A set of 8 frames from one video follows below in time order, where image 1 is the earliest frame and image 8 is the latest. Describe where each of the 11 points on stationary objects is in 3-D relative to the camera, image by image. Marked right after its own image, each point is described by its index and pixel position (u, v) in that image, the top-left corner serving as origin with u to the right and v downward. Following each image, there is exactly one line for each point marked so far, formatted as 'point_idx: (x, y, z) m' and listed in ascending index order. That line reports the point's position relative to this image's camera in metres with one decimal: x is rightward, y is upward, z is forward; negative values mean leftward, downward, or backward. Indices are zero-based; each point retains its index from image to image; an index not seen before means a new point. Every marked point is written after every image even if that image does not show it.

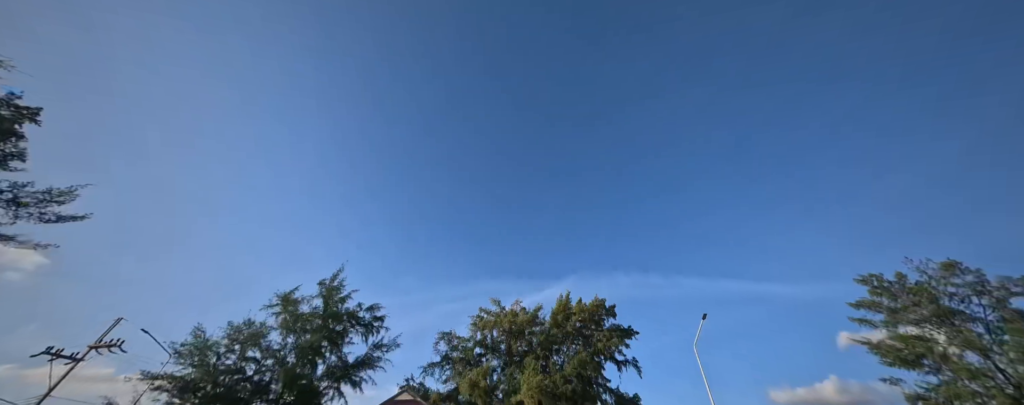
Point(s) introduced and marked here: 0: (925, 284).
0: (+19.2, -3.8, +14.8) m
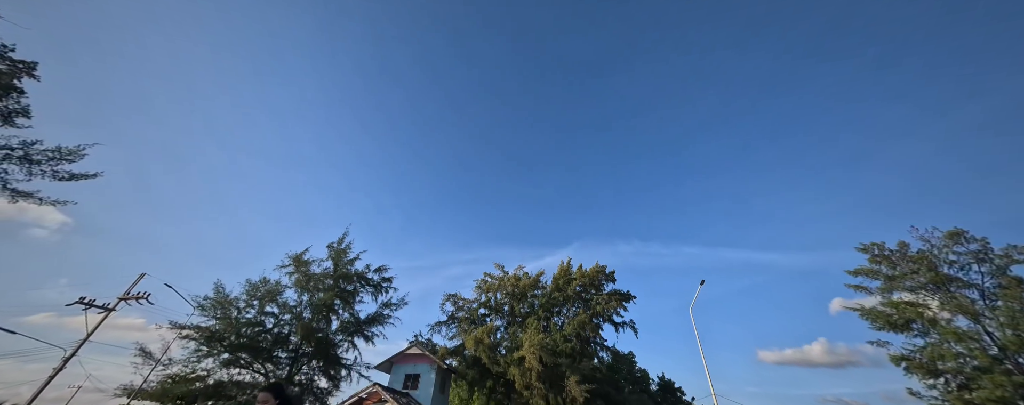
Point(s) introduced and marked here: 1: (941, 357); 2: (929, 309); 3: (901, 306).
0: (+19.8, -2.4, +15.3) m
1: (+18.2, -6.7, +13.7) m
2: (+19.0, -4.9, +14.5) m
3: (+18.2, -4.9, +15.0) m
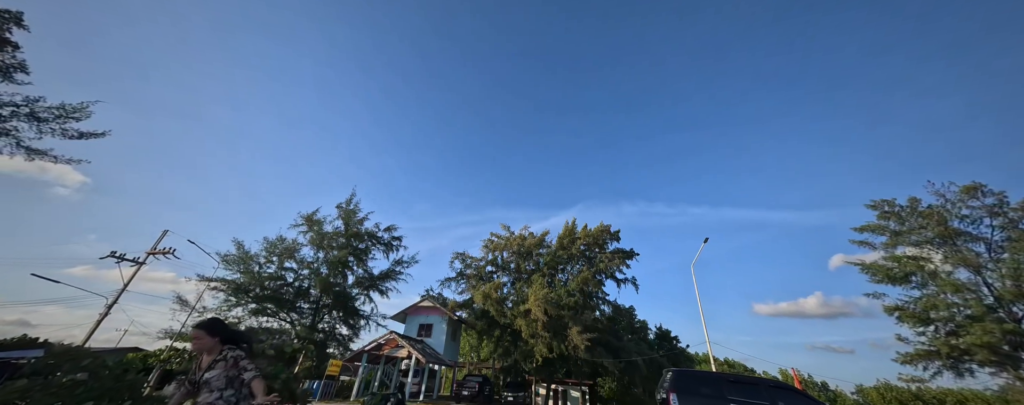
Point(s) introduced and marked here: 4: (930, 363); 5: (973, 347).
0: (+20.7, -0.3, +15.5) m
1: (+19.1, -4.8, +14.5) m
2: (+19.8, -2.9, +15.1) m
3: (+19.0, -2.8, +15.6) m
4: (+19.3, -7.5, +14.9) m
5: (+19.1, -6.0, +13.3) m
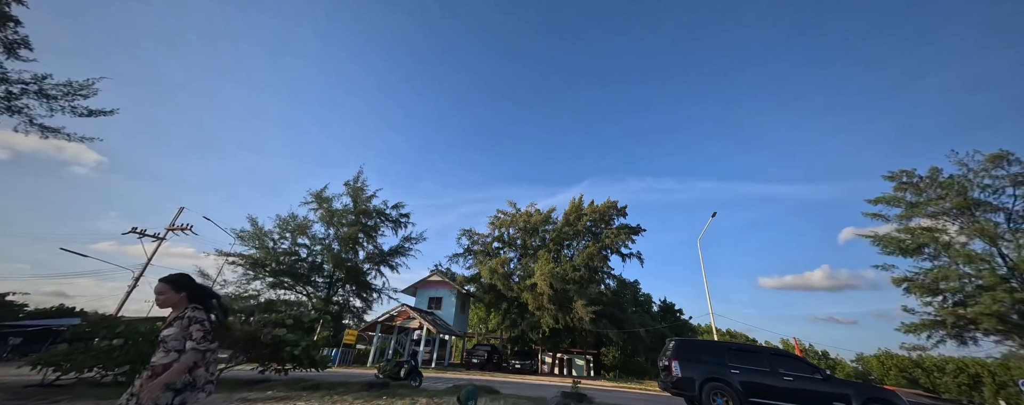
0: (+21.3, +1.1, +15.3) m
1: (+19.7, -3.4, +14.5) m
2: (+20.5, -1.5, +15.0) m
3: (+19.6, -1.4, +15.5) m
4: (+20.0, -6.1, +15.2) m
5: (+19.7, -4.8, +13.4) m
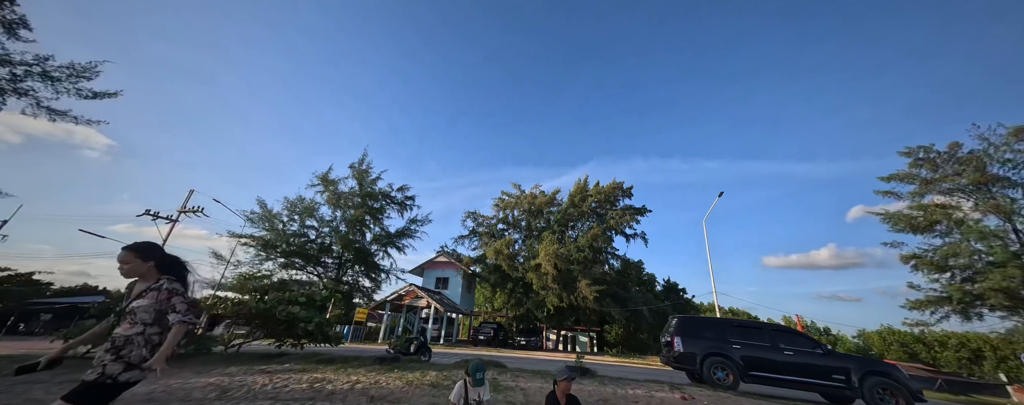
0: (+21.6, +2.3, +15.0) m
1: (+20.0, -2.3, +14.5) m
2: (+20.8, -0.4, +14.8) m
3: (+20.0, -0.3, +15.4) m
4: (+20.3, -5.0, +15.3) m
5: (+20.0, -3.8, +13.5) m
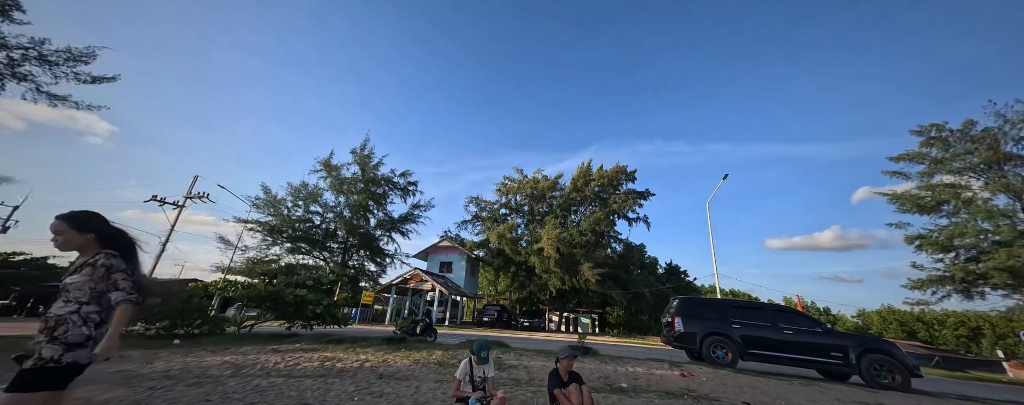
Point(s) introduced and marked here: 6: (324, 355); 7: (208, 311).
0: (+21.7, +3.2, +14.7) m
1: (+20.1, -1.4, +14.5) m
2: (+20.9, +0.6, +14.7) m
3: (+20.1, +0.7, +15.2) m
4: (+20.5, -4.1, +15.4) m
5: (+20.1, -2.9, +13.5) m
6: (-7.1, -5.8, +12.1) m
7: (-11.8, -4.3, +12.5) m
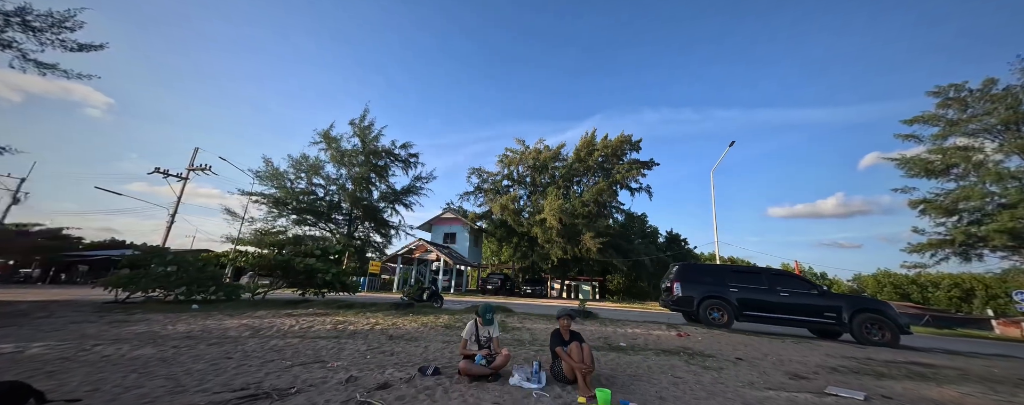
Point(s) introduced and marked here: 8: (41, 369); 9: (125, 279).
0: (+21.8, +4.9, +14.3) m
1: (+20.3, +0.2, +14.4) m
2: (+21.0, +2.2, +14.5) m
3: (+20.2, +2.4, +15.0) m
4: (+20.6, -2.3, +15.6) m
5: (+20.2, -1.3, +13.6) m
6: (-6.9, -4.6, +12.6) m
7: (-11.7, -3.1, +13.0) m
8: (-8.9, -3.2, +6.1) m
9: (-13.7, -2.7, +11.4) m
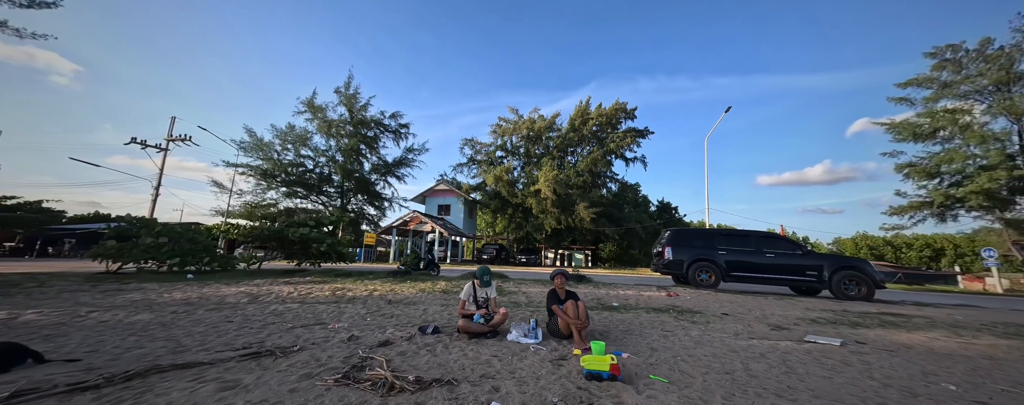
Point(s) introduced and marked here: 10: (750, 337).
0: (+21.5, +6.6, +14.2) m
1: (+20.0, +2.0, +14.8) m
2: (+20.7, +4.0, +14.7) m
3: (+19.9, +4.2, +15.2) m
4: (+20.4, -0.4, +16.1) m
5: (+20.0, +0.4, +14.1) m
6: (-7.1, -3.3, +12.8) m
7: (-11.9, -1.9, +12.9) m
8: (-8.9, -2.4, +6.0) m
9: (-13.9, -1.6, +11.2) m
10: (+5.0, -2.8, +6.7) m
